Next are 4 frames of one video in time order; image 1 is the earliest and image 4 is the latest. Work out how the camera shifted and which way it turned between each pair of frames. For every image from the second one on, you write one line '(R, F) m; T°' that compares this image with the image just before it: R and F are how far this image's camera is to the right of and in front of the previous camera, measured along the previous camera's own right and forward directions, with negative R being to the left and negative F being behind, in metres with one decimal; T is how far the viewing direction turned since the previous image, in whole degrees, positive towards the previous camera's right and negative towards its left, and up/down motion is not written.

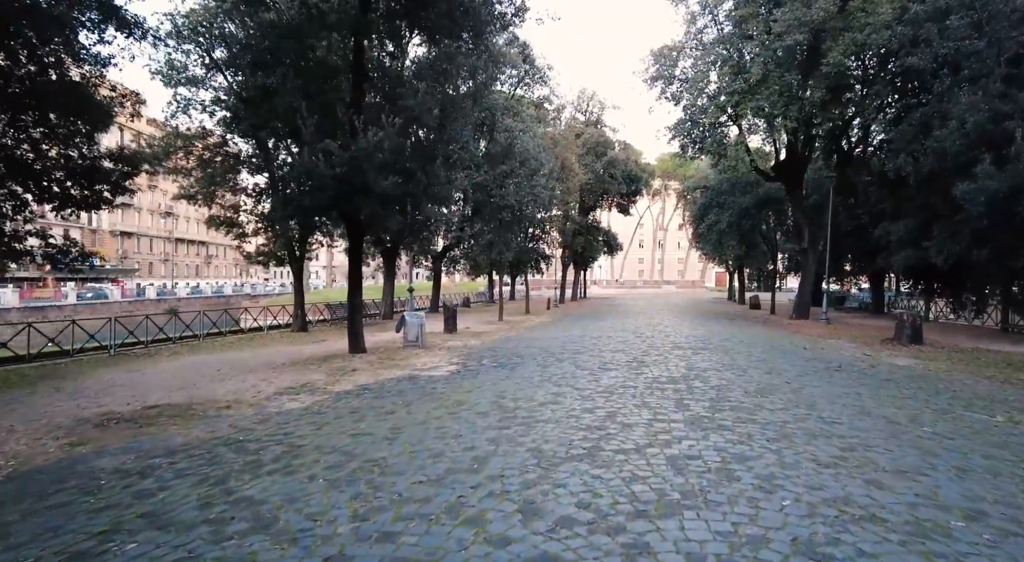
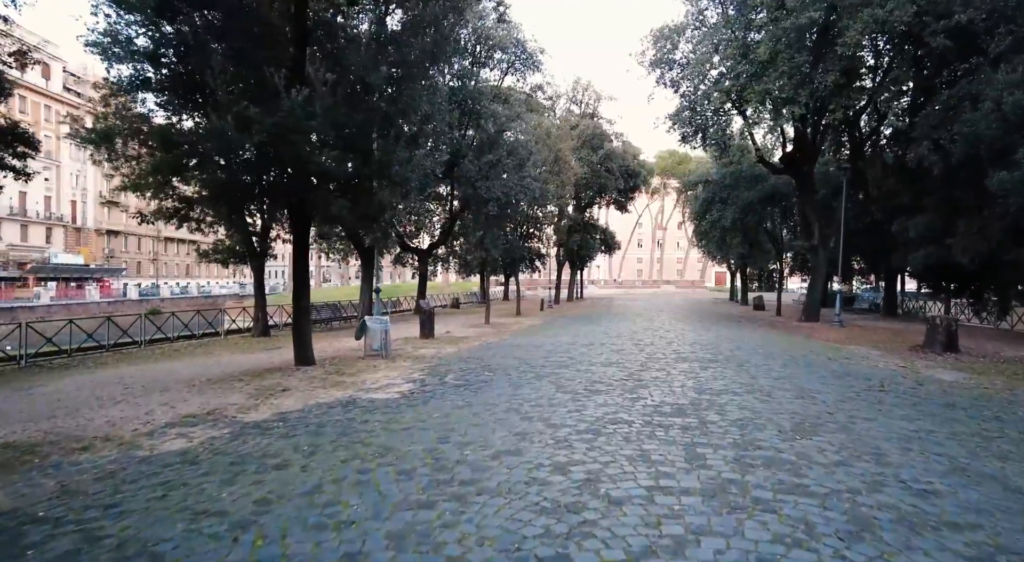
(+0.5, +2.2) m; 0°
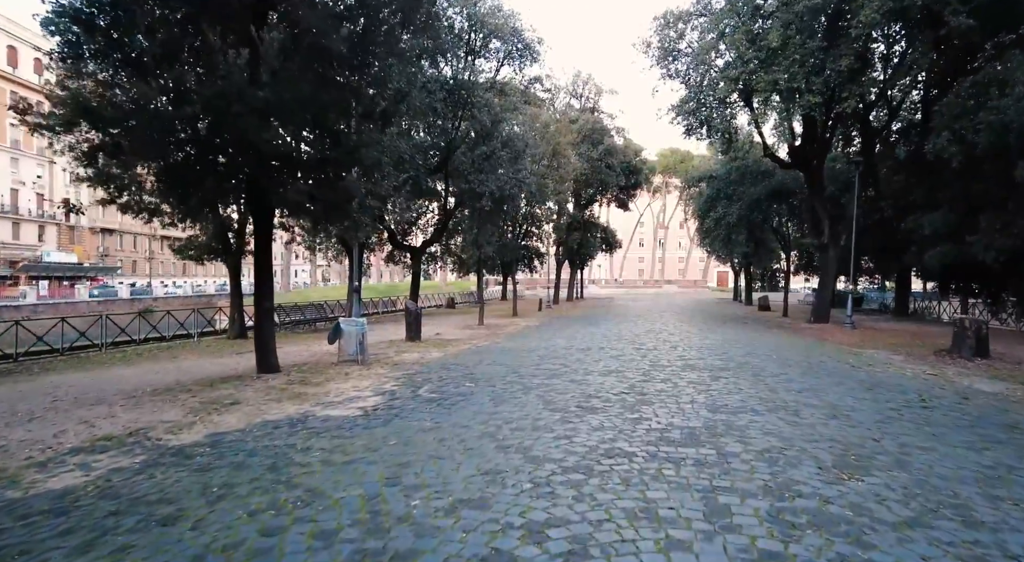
(+0.3, +1.3) m; 0°
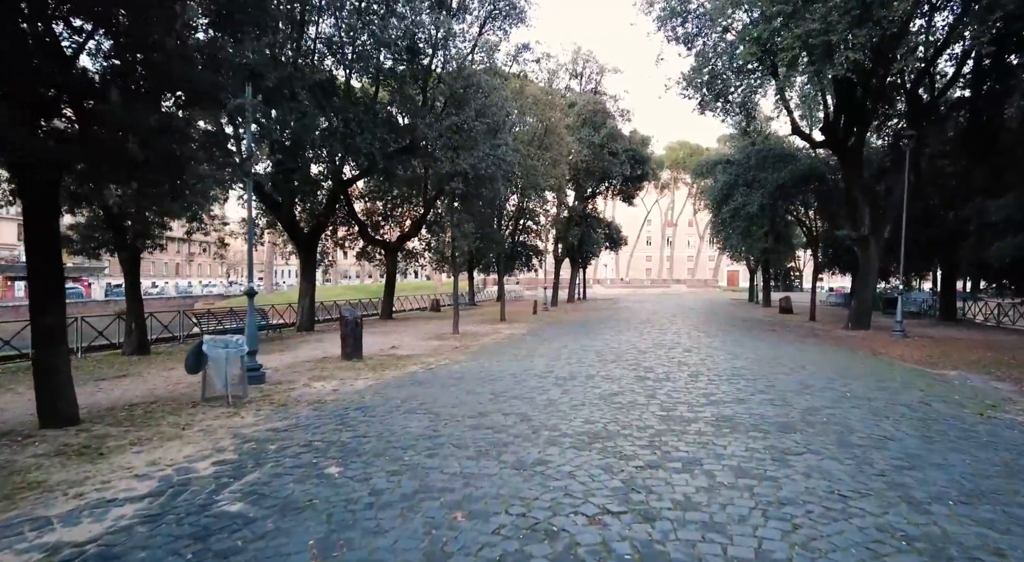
(+0.9, +4.2) m; -1°
